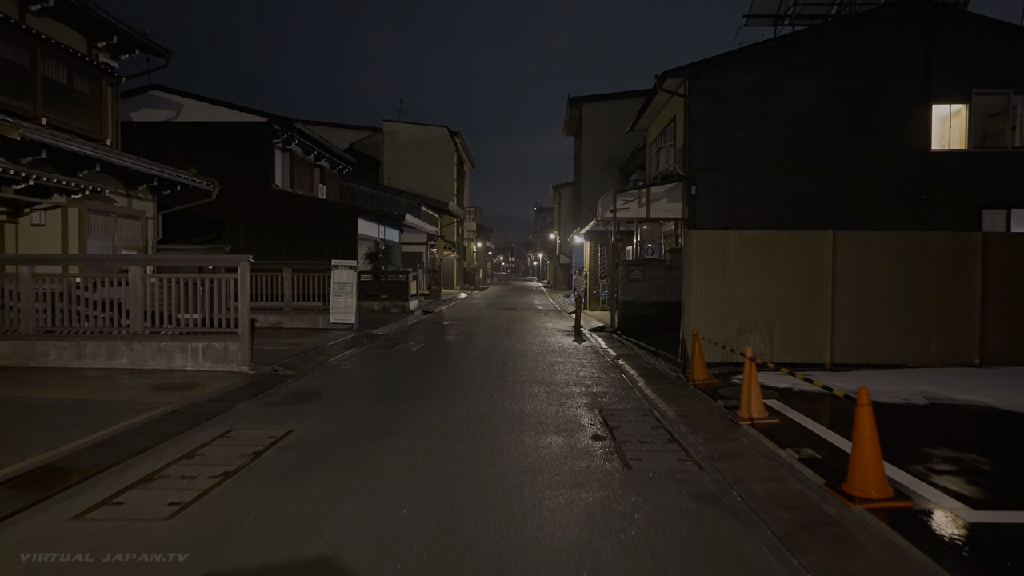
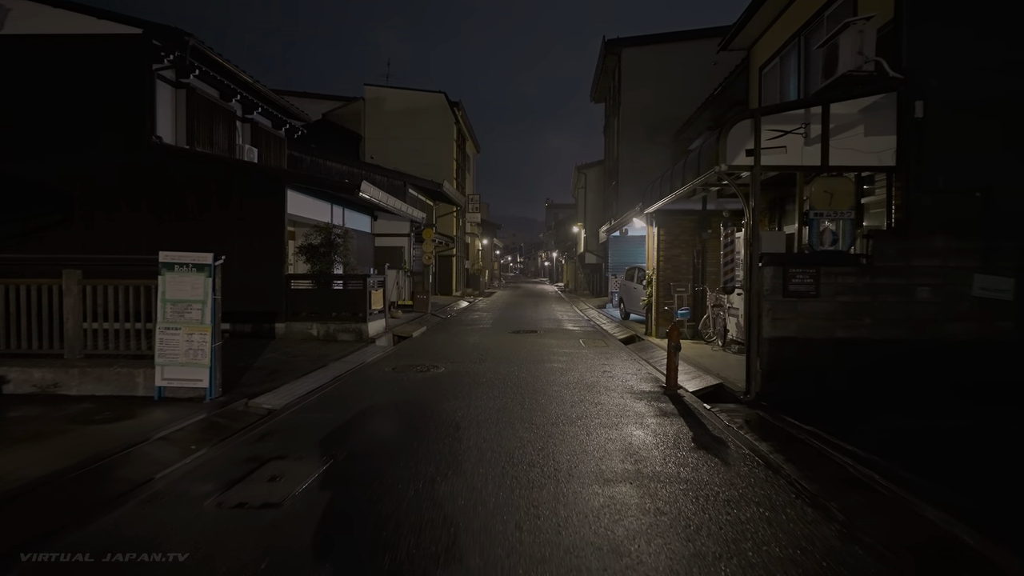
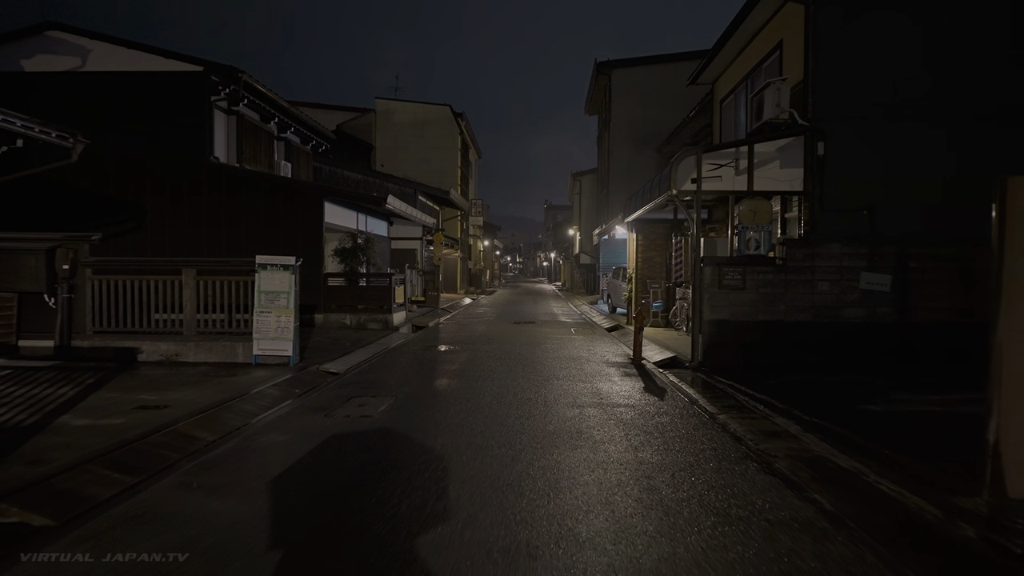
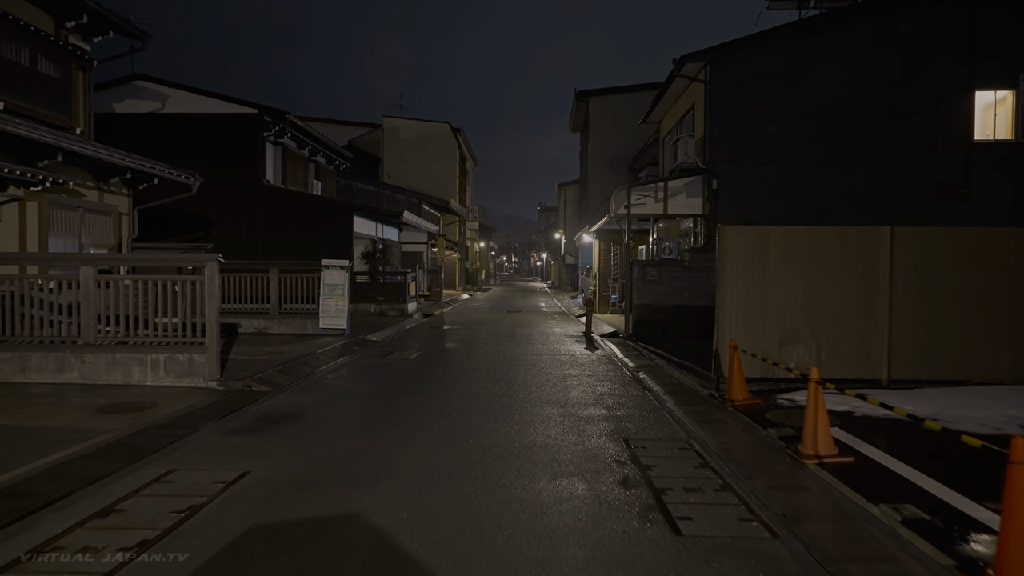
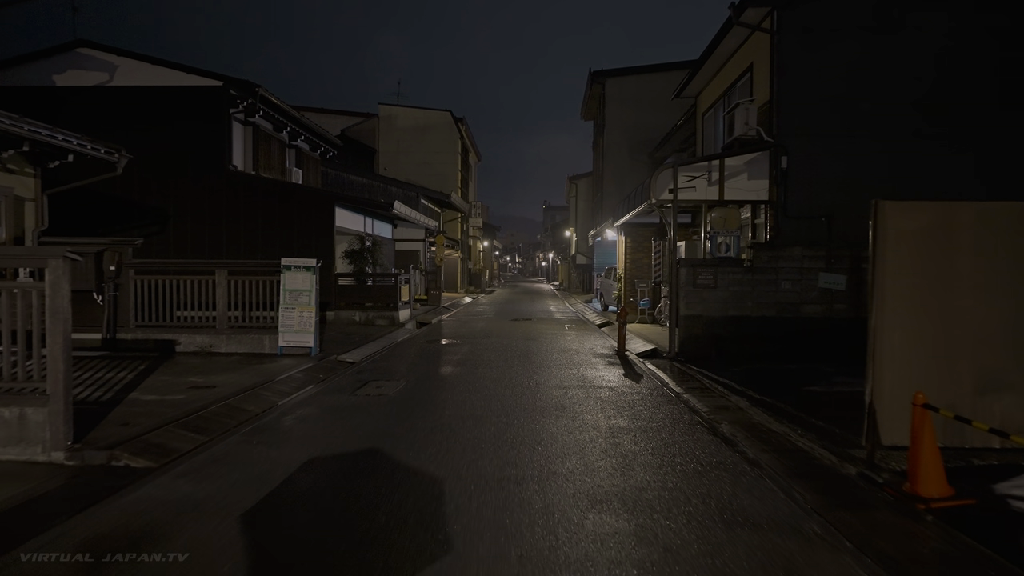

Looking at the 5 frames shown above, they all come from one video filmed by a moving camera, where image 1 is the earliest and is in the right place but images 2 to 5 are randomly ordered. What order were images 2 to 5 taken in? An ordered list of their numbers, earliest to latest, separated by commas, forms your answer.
4, 5, 3, 2
